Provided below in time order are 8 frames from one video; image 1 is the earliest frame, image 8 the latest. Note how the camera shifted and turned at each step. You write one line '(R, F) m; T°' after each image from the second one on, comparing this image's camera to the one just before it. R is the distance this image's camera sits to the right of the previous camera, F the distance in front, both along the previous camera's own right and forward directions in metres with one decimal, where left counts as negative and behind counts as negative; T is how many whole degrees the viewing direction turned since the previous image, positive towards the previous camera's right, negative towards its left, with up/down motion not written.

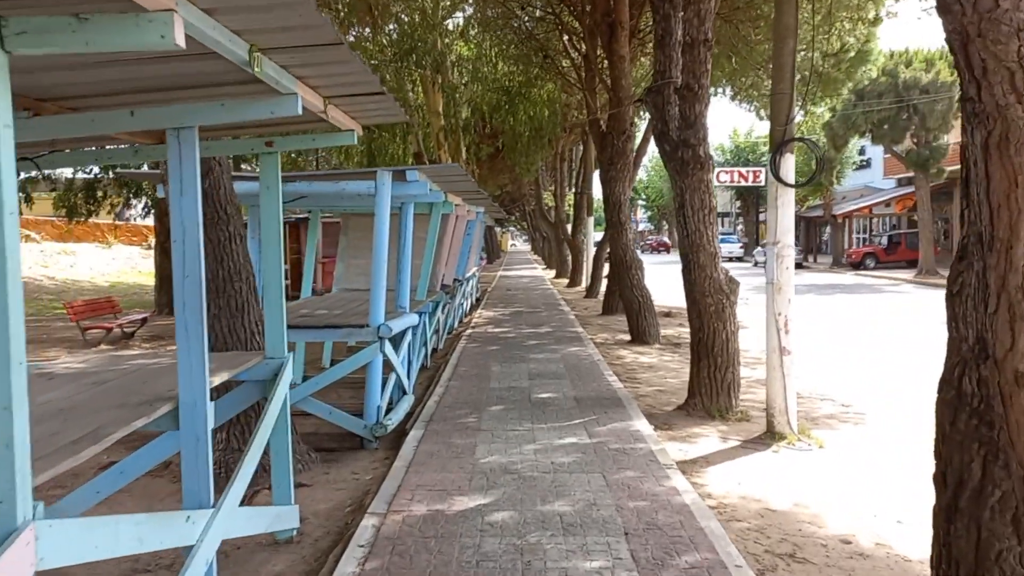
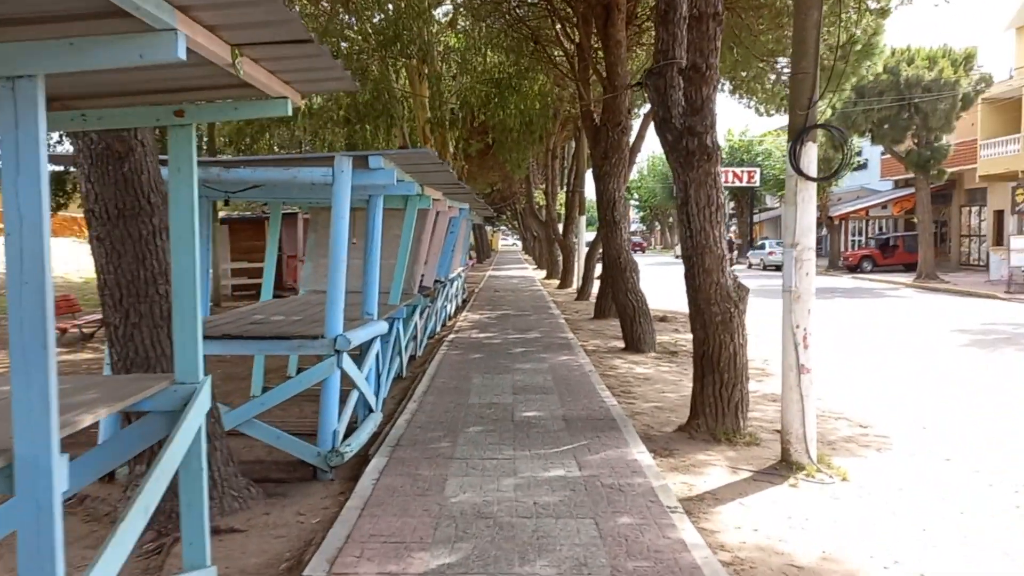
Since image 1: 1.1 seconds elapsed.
(+0.1, +0.9) m; +1°
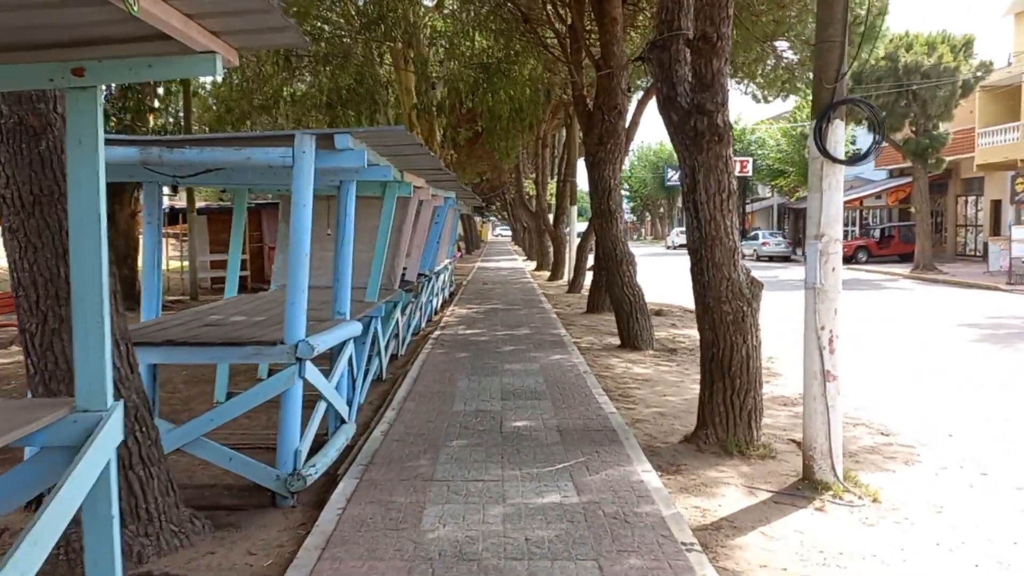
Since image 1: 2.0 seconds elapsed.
(0.0, +0.7) m; +1°
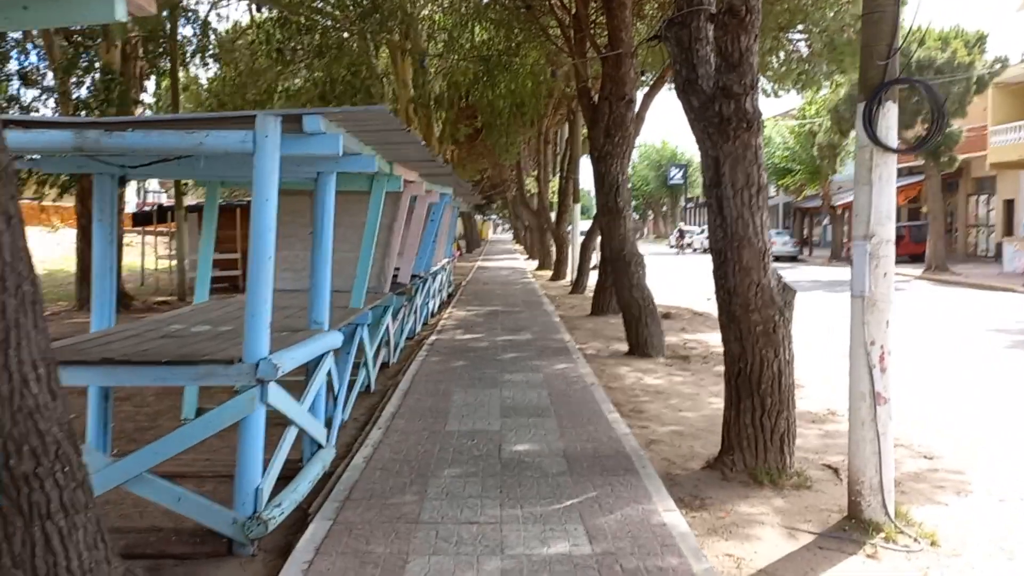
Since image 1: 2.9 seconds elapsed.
(0.0, +0.8) m; 0°
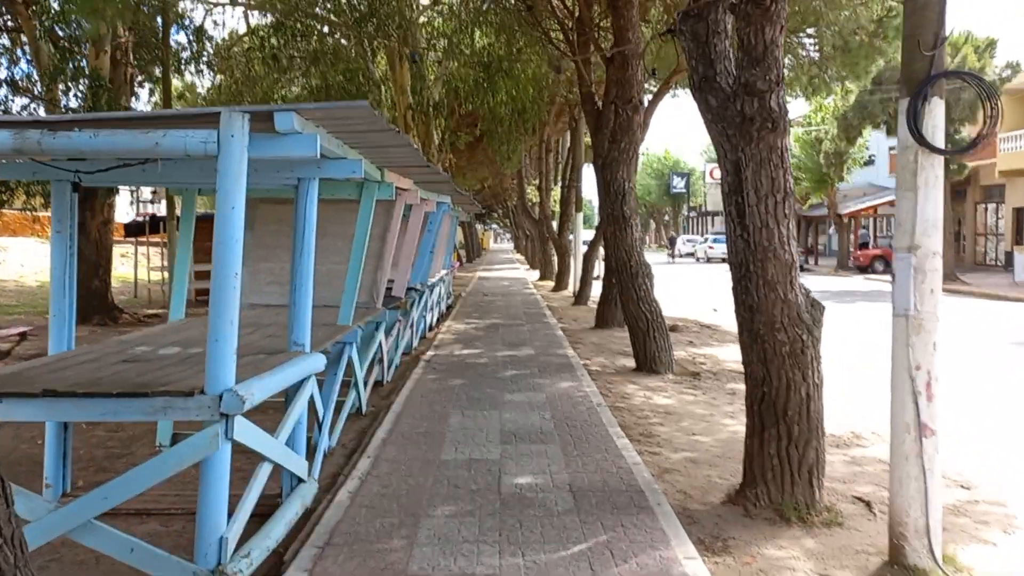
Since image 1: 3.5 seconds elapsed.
(0.0, +0.5) m; 0°
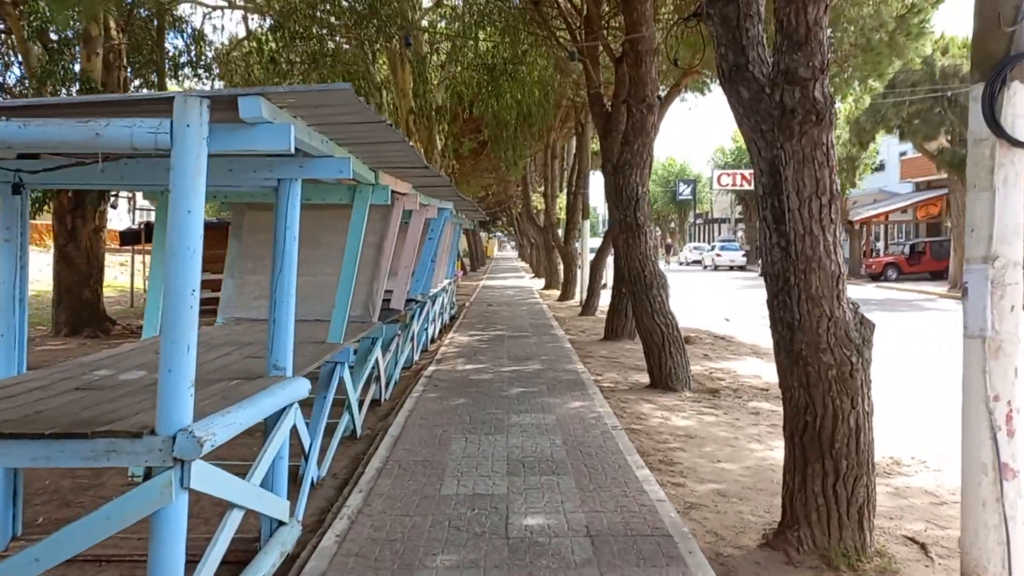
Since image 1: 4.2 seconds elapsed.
(0.0, +0.6) m; 0°
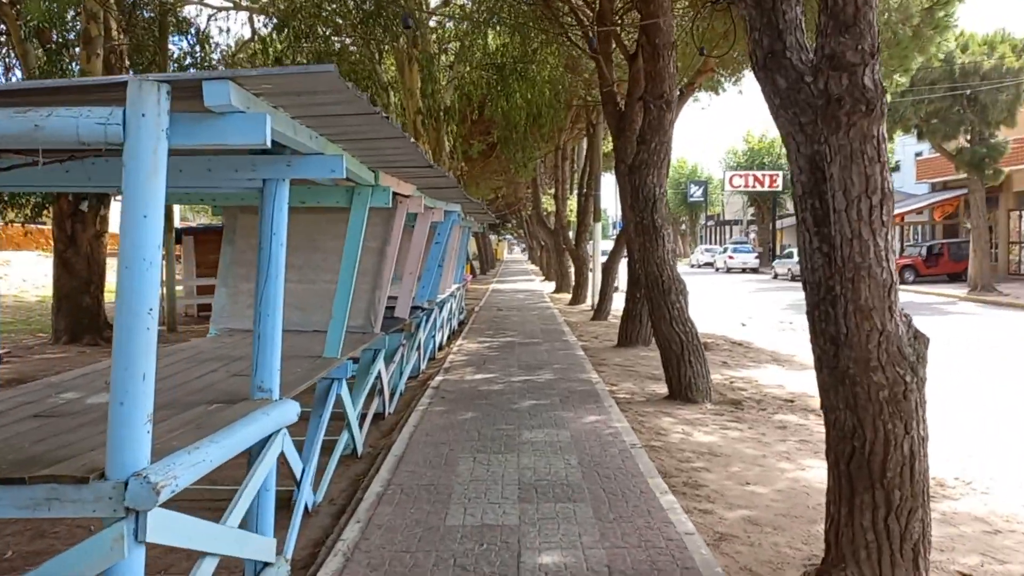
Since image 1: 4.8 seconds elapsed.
(0.0, +0.5) m; -1°
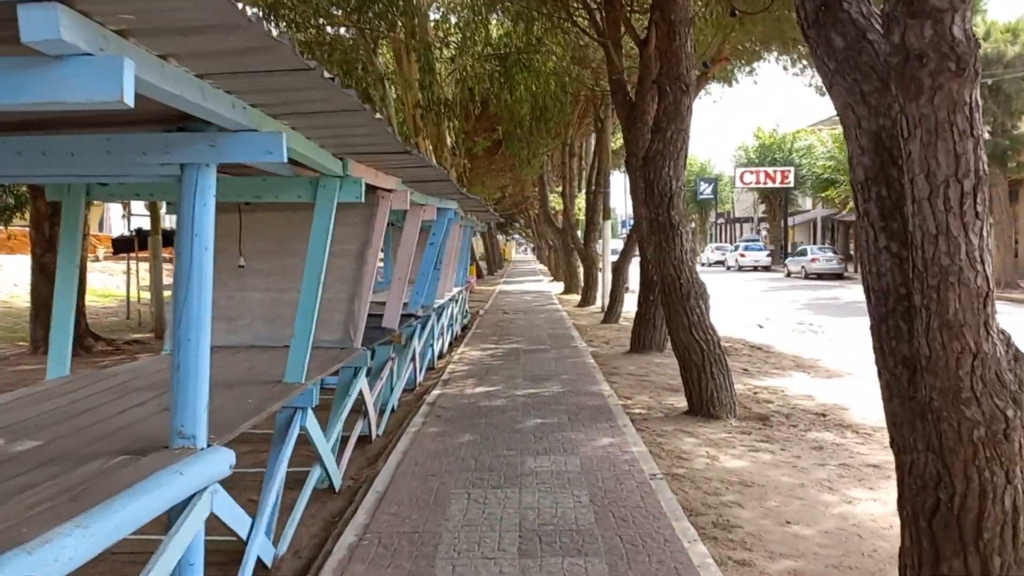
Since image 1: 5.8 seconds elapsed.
(+0.1, +0.9) m; -1°
